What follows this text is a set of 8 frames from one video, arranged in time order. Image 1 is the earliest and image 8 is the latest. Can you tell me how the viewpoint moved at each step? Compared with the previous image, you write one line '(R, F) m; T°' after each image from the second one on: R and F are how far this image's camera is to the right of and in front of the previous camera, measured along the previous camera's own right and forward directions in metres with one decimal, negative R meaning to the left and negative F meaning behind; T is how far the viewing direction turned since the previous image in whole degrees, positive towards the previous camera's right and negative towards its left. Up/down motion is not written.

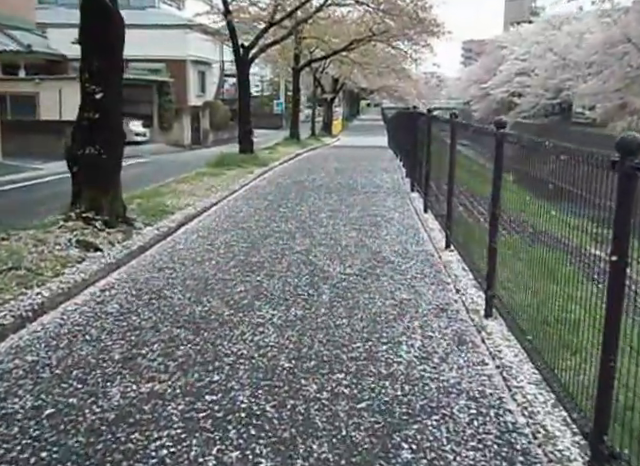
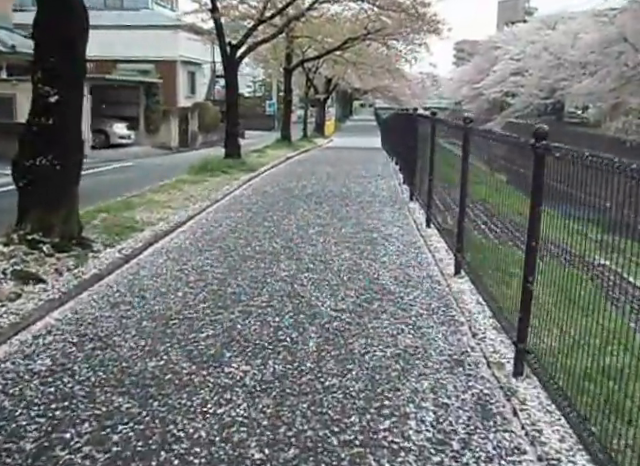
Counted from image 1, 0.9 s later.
(+0.1, +1.1) m; 0°
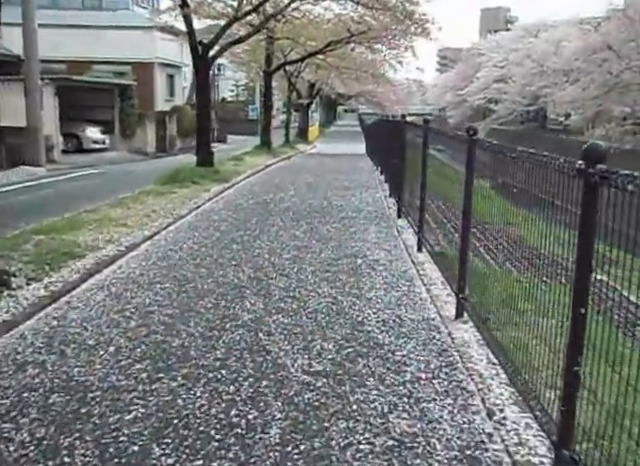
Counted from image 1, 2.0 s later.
(+0.1, +1.2) m; +1°
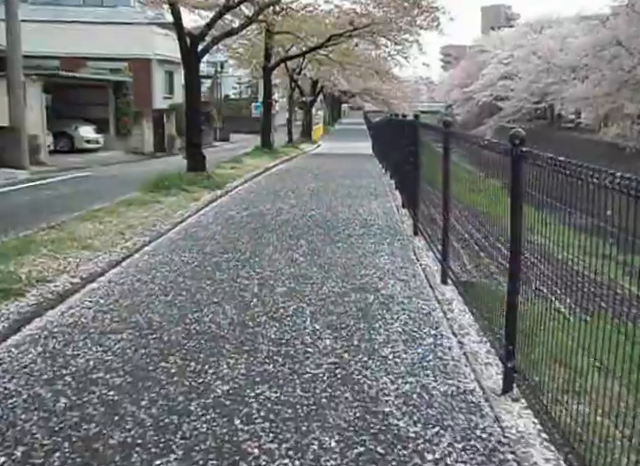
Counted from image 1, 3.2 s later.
(0.0, +1.4) m; -1°
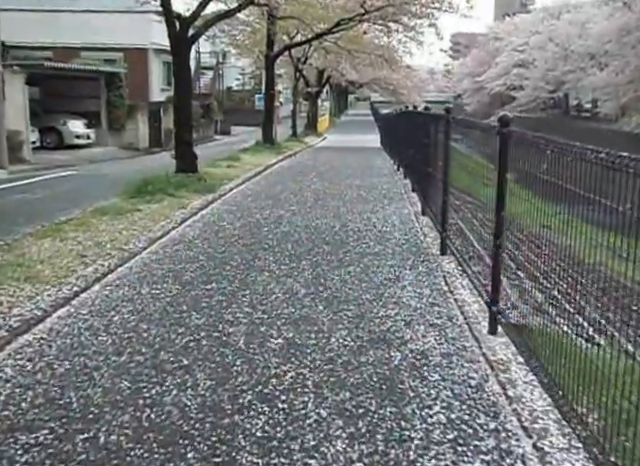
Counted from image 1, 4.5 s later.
(0.0, +1.5) m; -1°
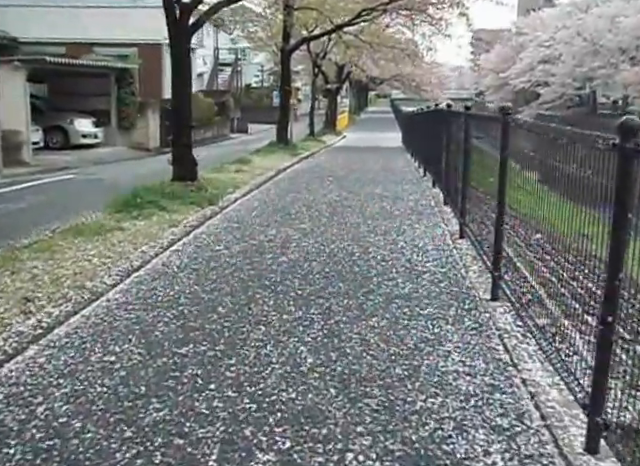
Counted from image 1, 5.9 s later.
(0.0, +1.5) m; -2°
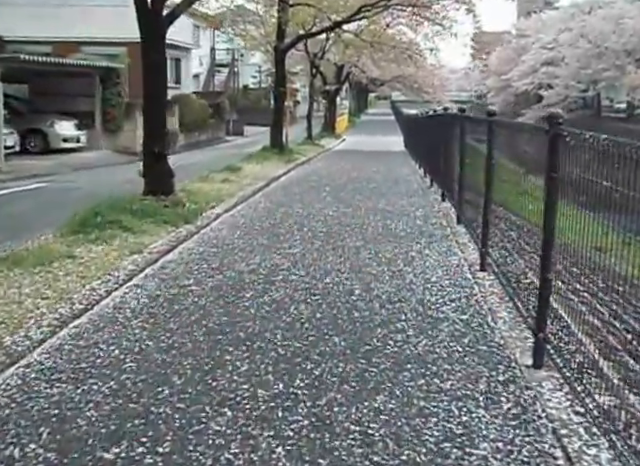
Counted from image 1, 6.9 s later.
(+0.1, +1.3) m; 0°
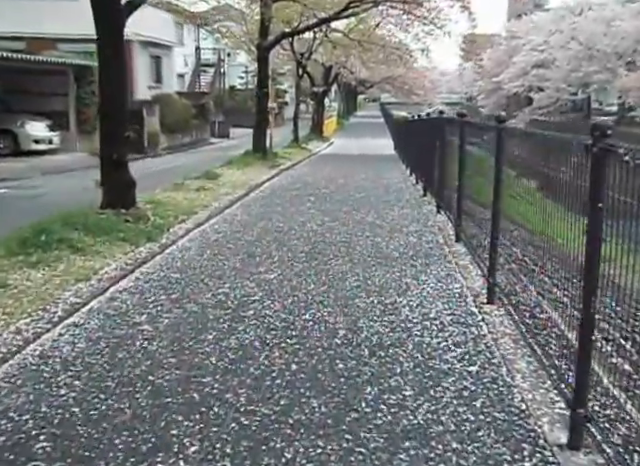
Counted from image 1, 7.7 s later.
(+0.1, +0.9) m; +1°
